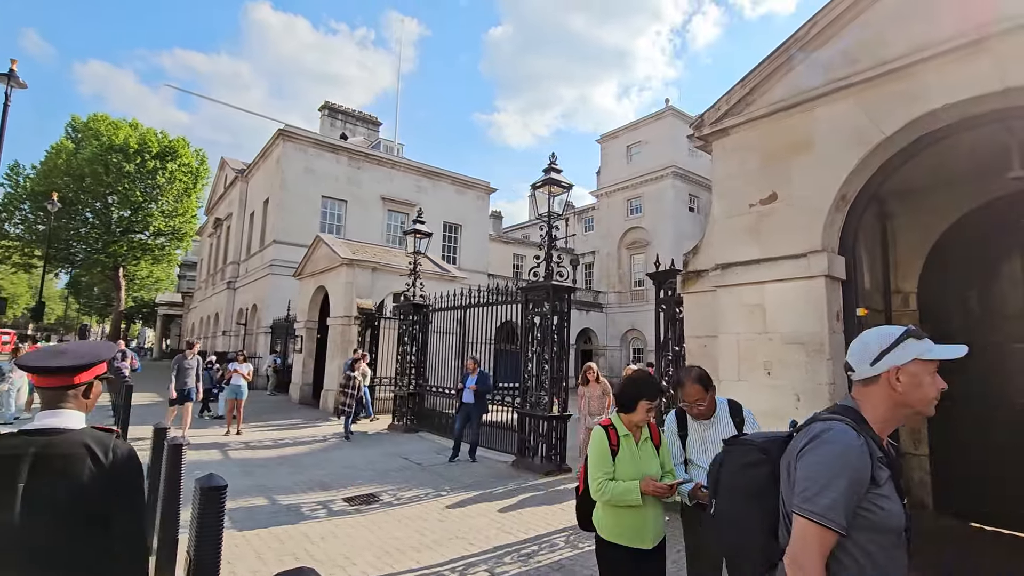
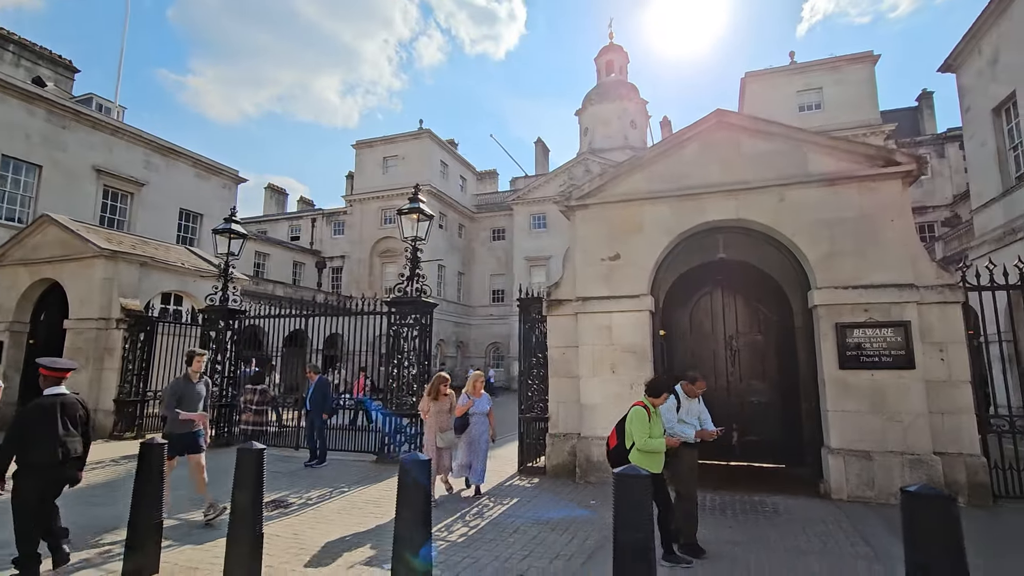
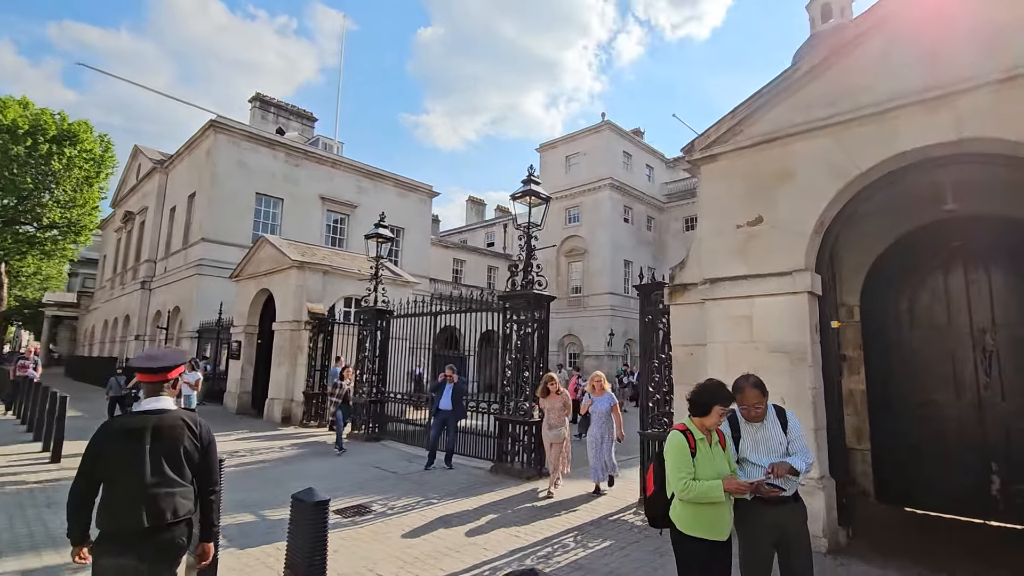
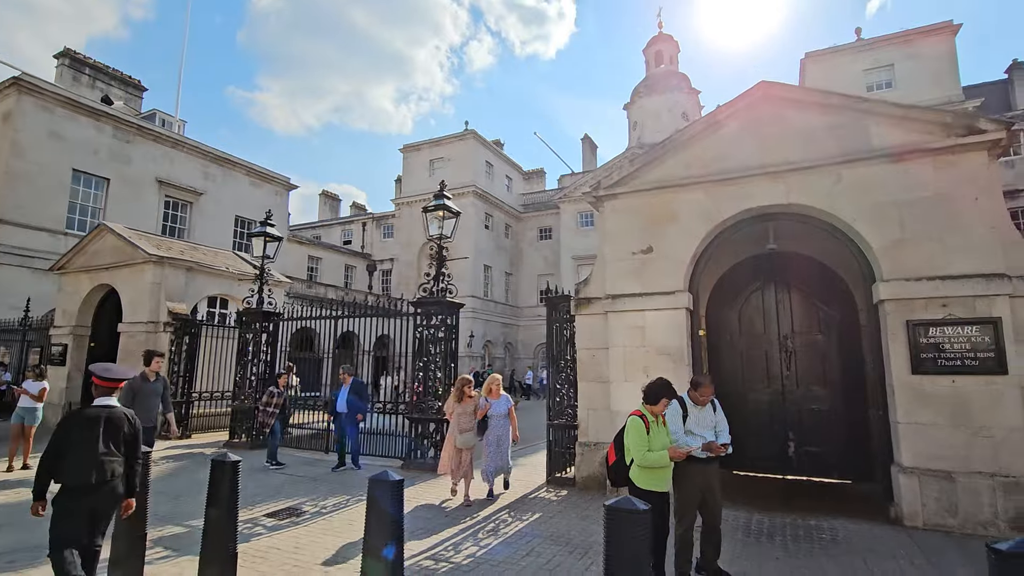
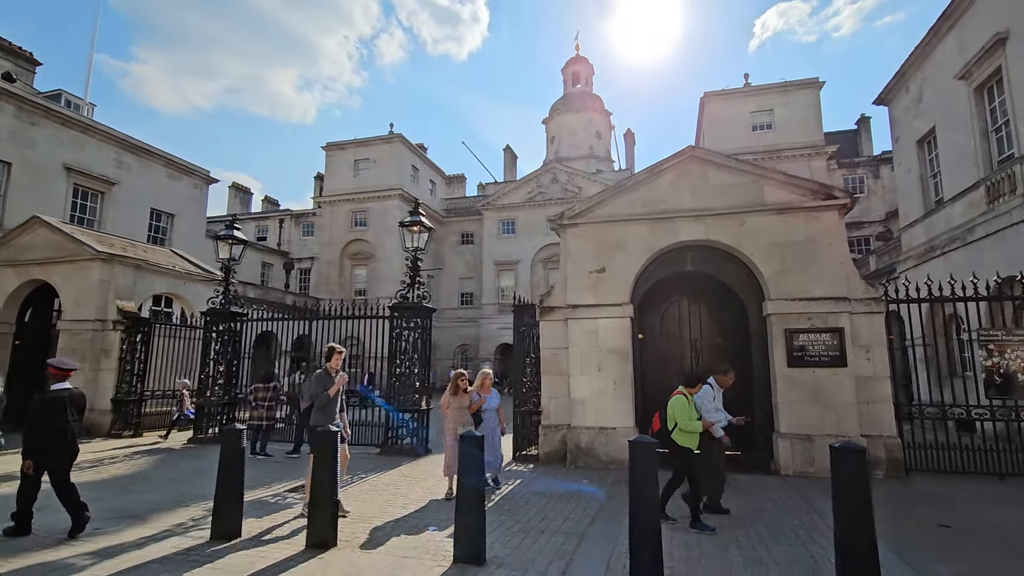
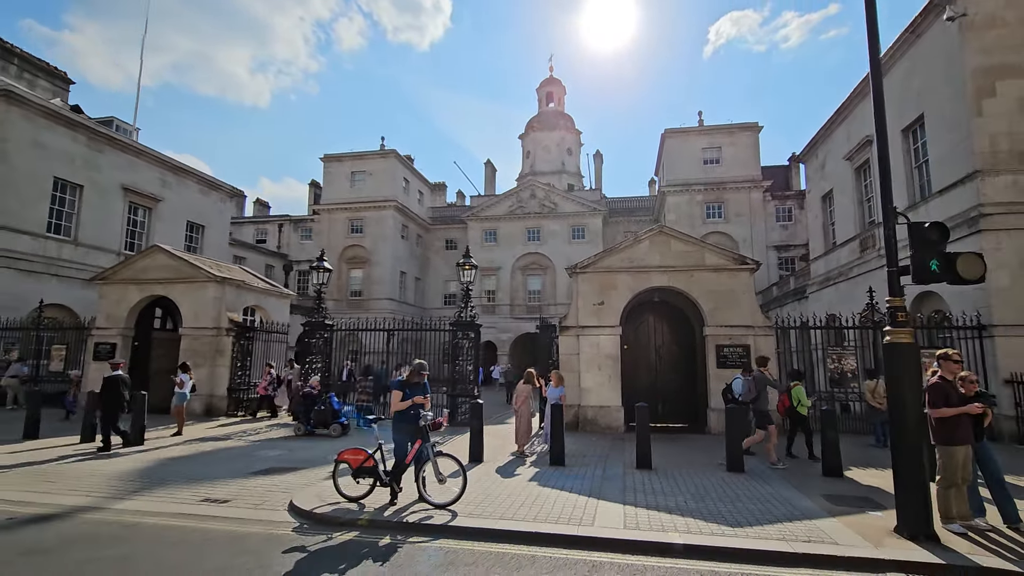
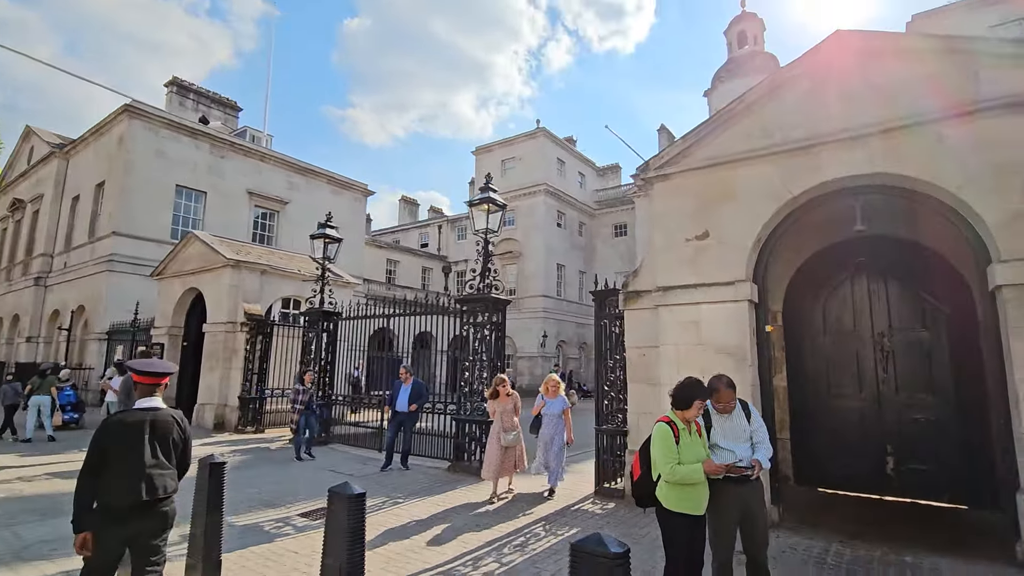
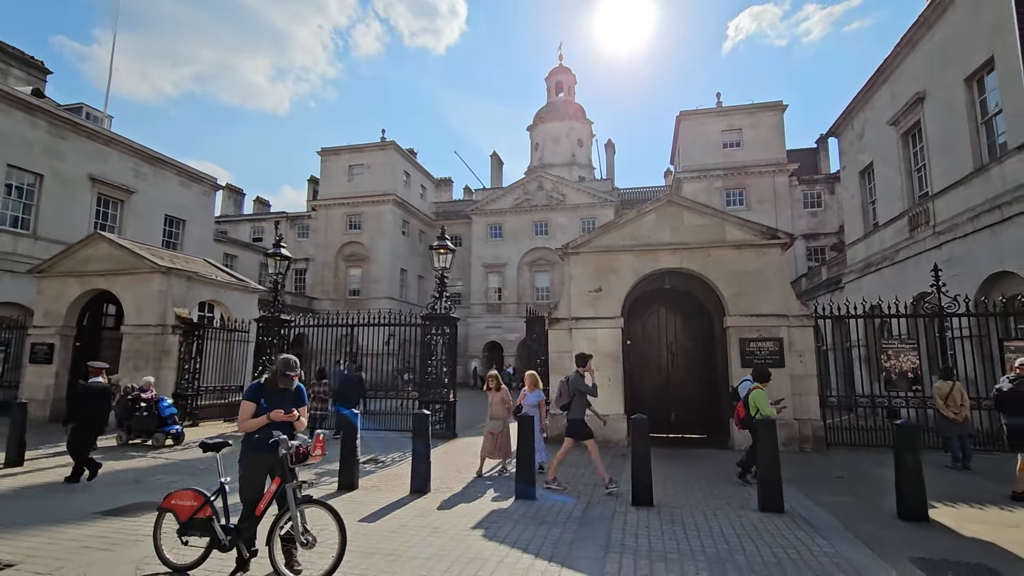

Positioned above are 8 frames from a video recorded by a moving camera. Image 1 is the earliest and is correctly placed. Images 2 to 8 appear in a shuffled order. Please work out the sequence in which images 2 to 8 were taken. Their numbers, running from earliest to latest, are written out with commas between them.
3, 7, 4, 2, 5, 8, 6
